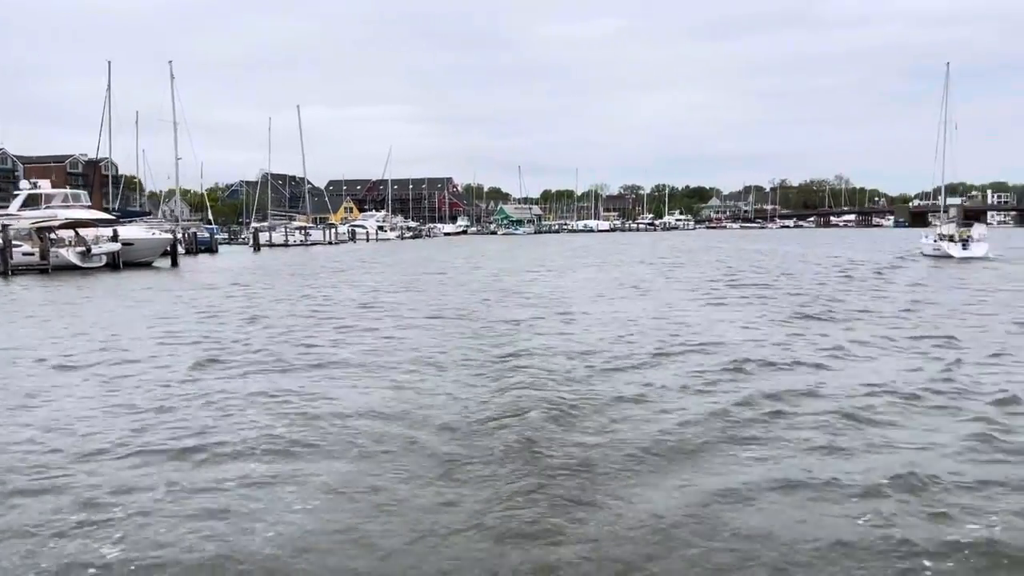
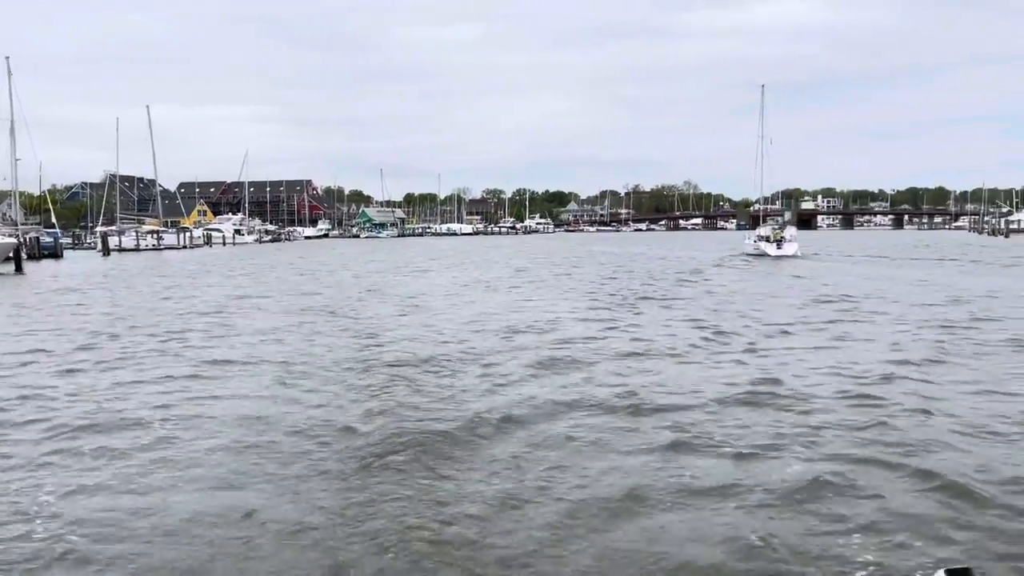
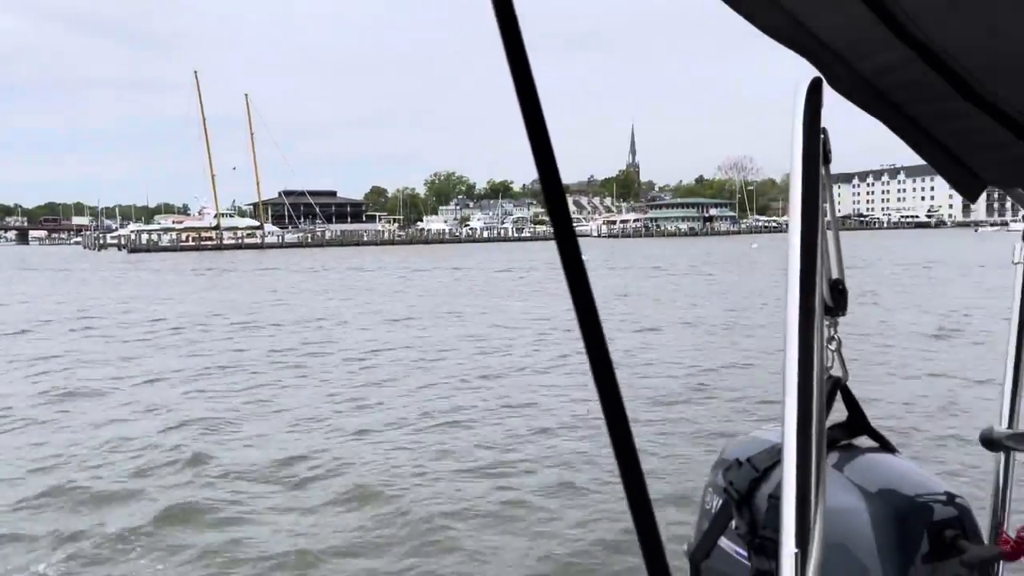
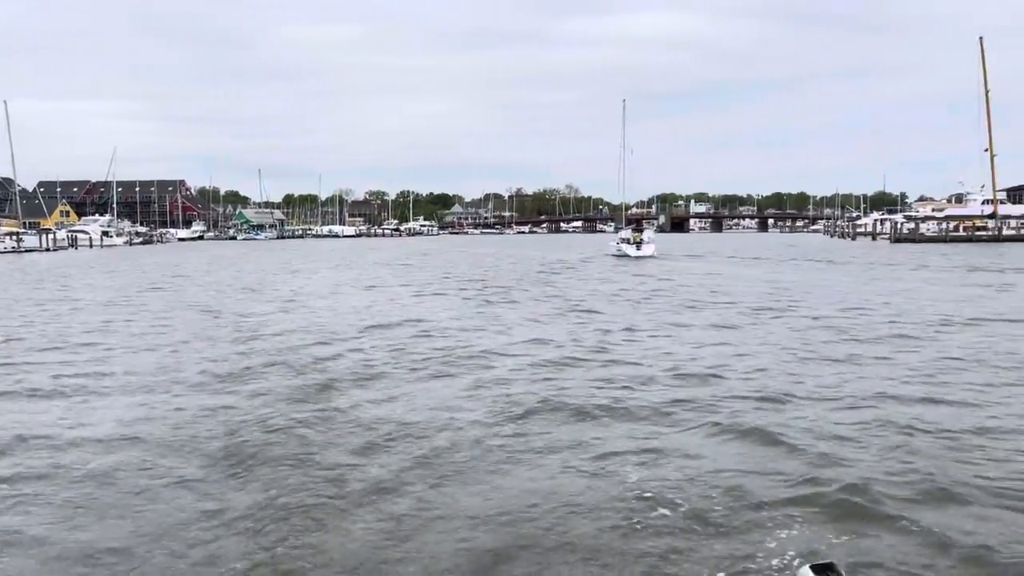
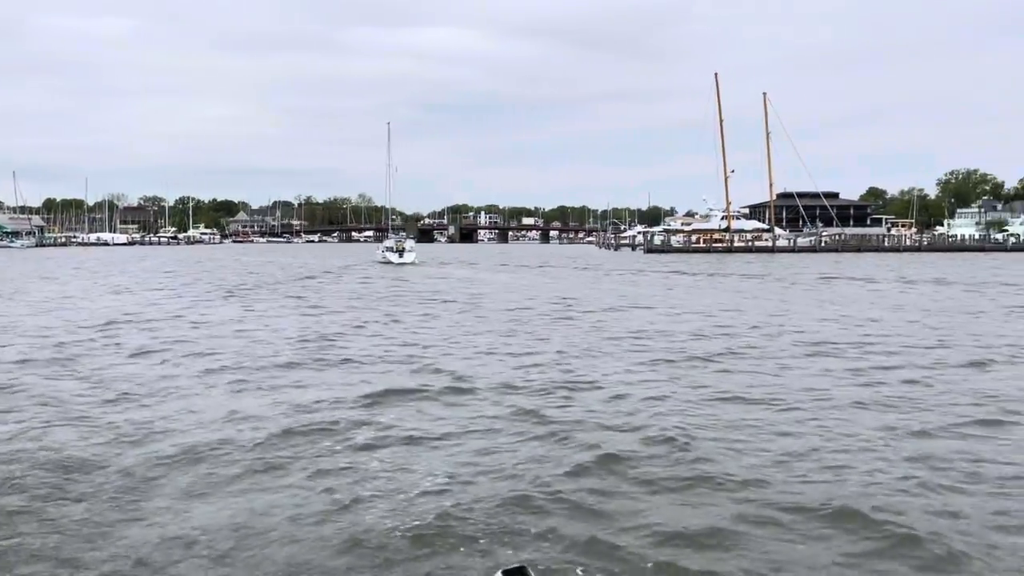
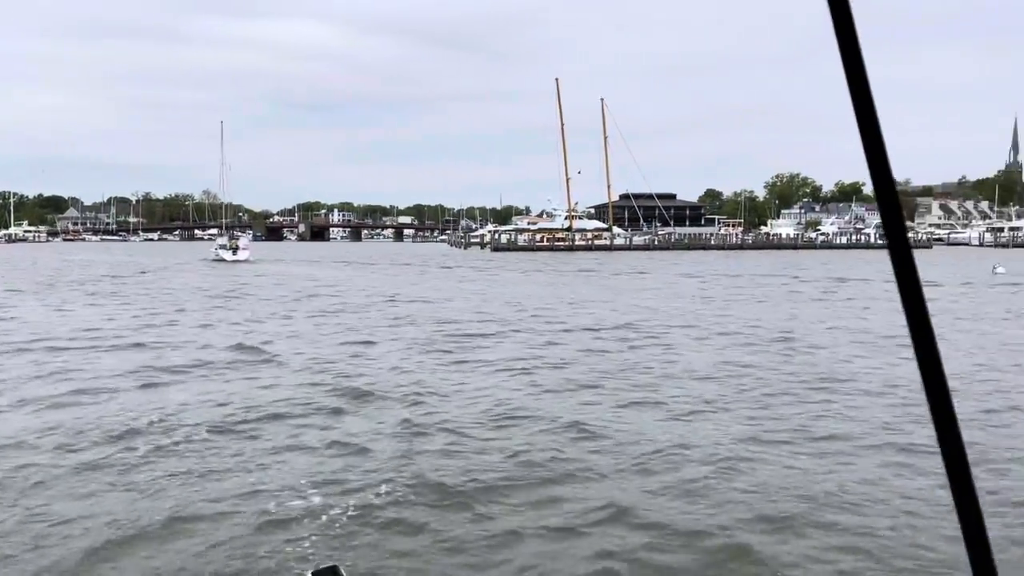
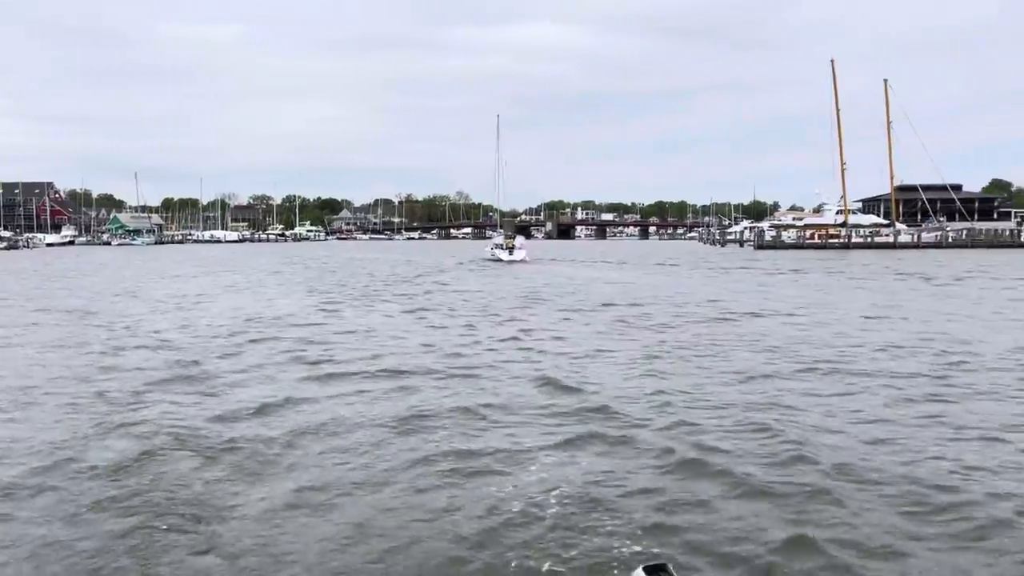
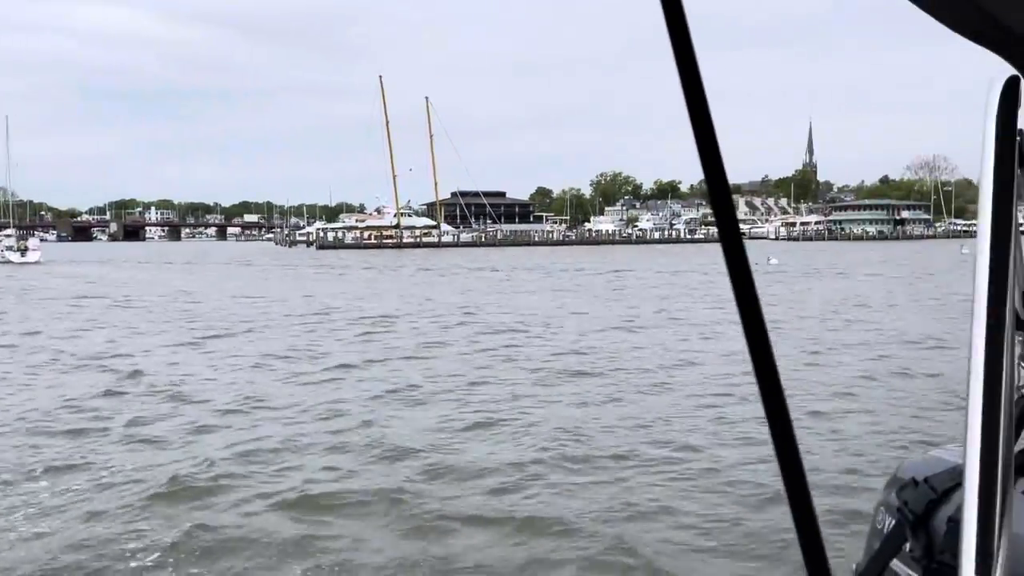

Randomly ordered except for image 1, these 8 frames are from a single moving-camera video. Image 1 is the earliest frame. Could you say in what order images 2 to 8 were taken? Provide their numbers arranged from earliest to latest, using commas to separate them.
2, 4, 7, 5, 6, 8, 3
